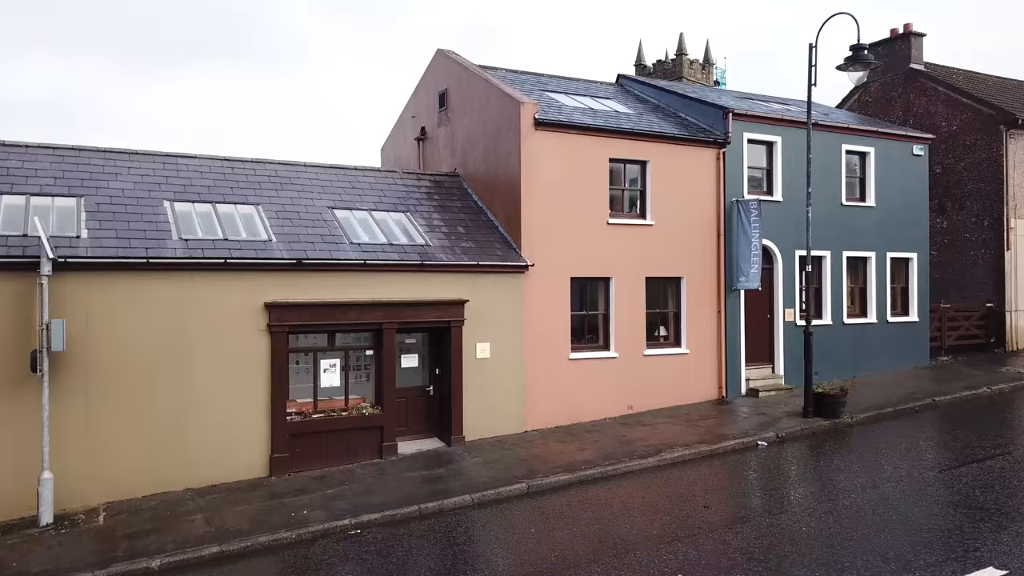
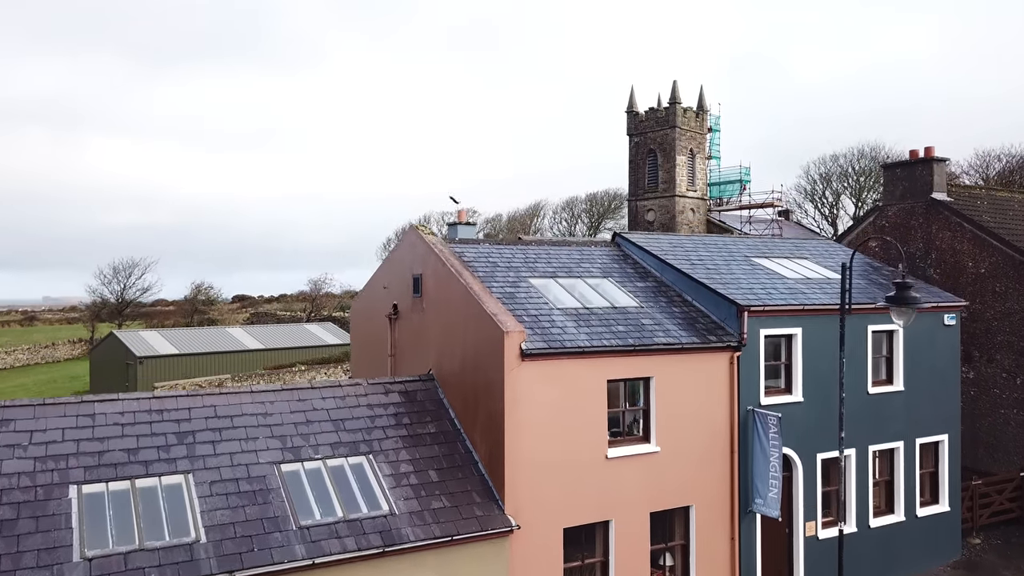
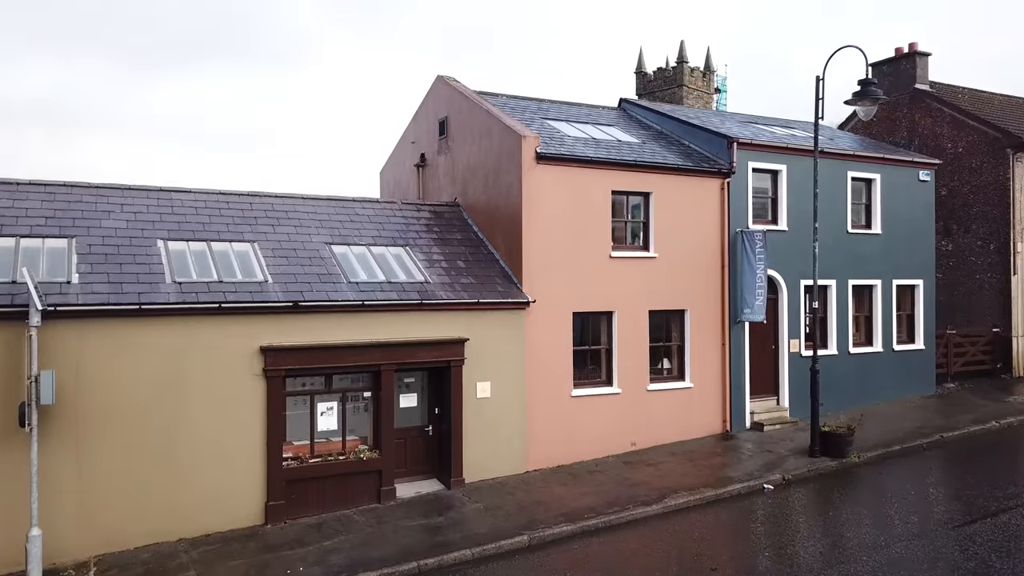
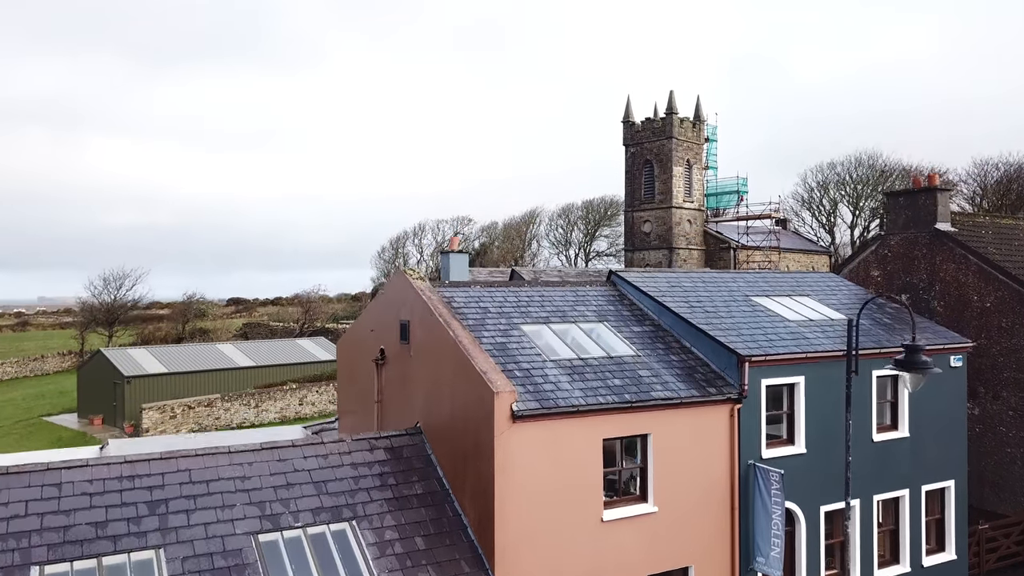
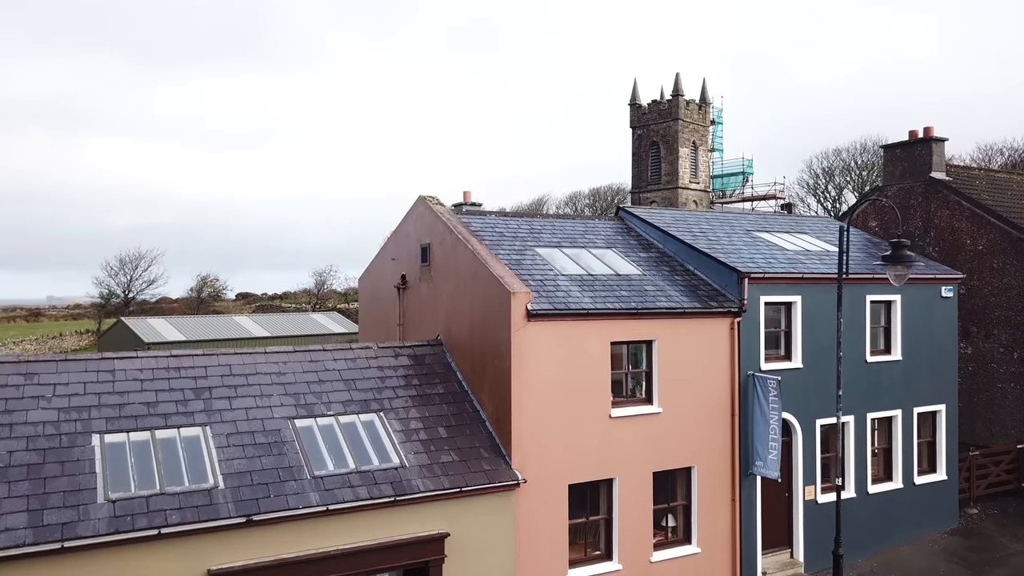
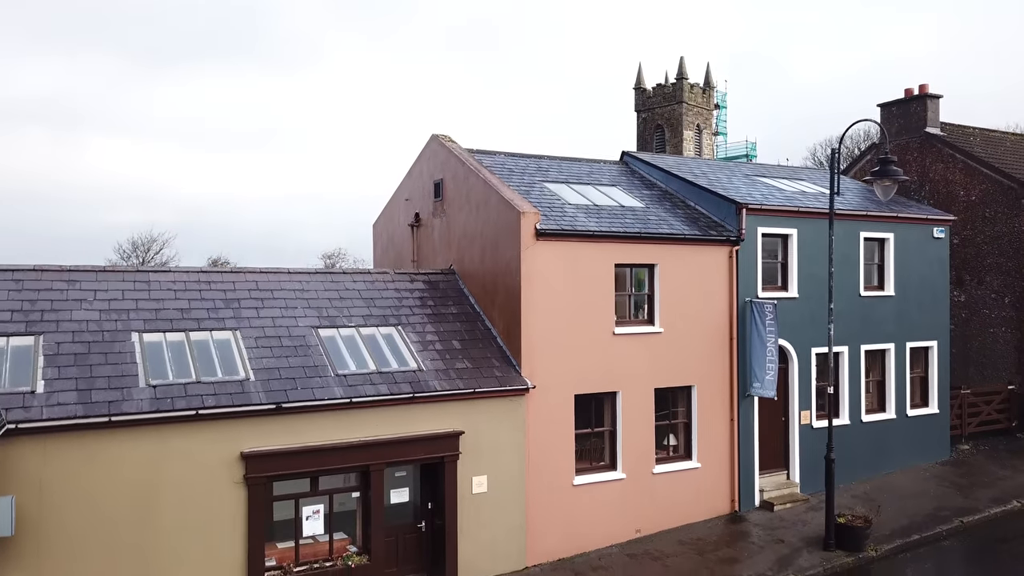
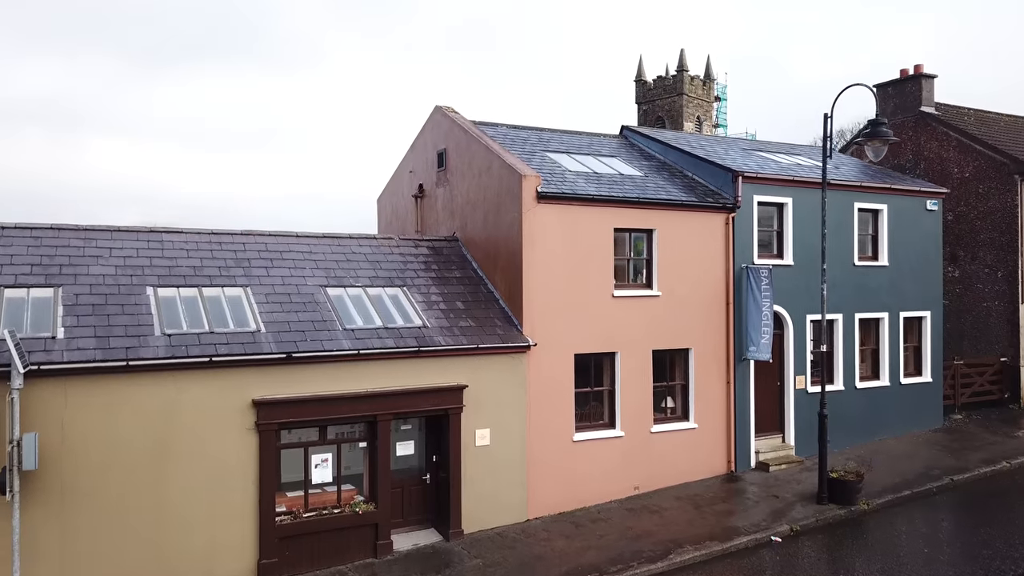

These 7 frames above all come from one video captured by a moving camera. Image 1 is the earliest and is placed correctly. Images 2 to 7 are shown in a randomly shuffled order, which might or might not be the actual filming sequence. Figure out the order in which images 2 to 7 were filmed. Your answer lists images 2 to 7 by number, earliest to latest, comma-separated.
3, 7, 6, 5, 2, 4
